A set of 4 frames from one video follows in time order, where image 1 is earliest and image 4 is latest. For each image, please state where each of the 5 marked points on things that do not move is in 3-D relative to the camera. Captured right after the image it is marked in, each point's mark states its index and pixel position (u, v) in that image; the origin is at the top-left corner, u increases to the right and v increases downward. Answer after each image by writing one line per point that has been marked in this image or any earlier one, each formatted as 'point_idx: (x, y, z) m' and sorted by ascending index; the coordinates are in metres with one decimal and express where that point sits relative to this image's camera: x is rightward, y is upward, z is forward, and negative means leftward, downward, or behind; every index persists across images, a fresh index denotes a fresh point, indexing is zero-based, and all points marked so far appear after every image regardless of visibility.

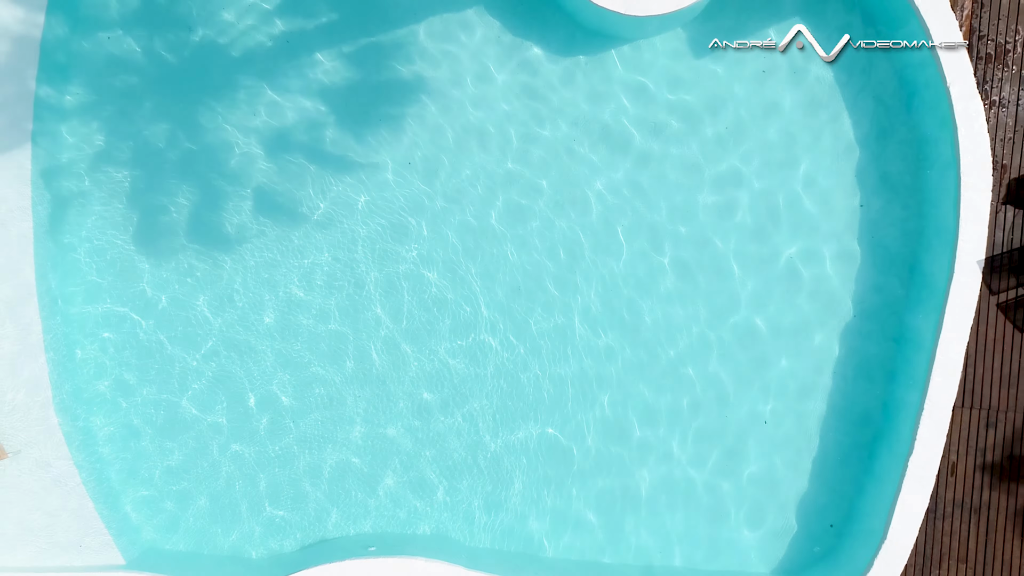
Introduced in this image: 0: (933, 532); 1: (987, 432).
0: (+2.6, -1.5, +5.9) m
1: (+2.9, -0.9, +5.9) m
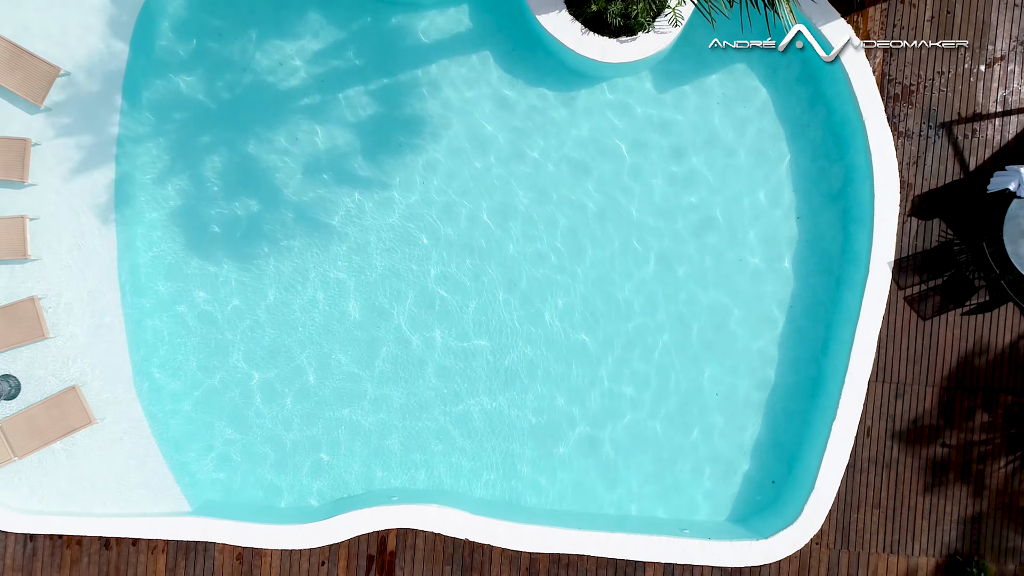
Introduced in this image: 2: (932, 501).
0: (+2.5, -1.5, +7.3) m
1: (+2.9, -0.8, +7.3) m
2: (+3.1, -1.6, +7.3) m
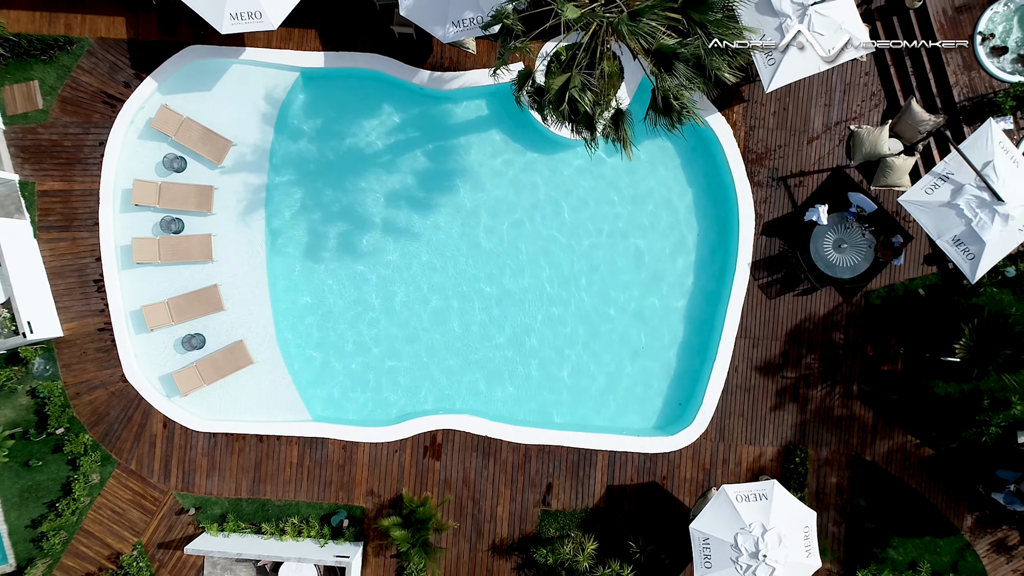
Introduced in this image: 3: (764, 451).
0: (+2.6, -1.3, +11.7) m
1: (+2.9, -0.7, +11.7) m
2: (+3.2, -1.5, +11.7) m
3: (+3.0, -1.9, +11.7) m
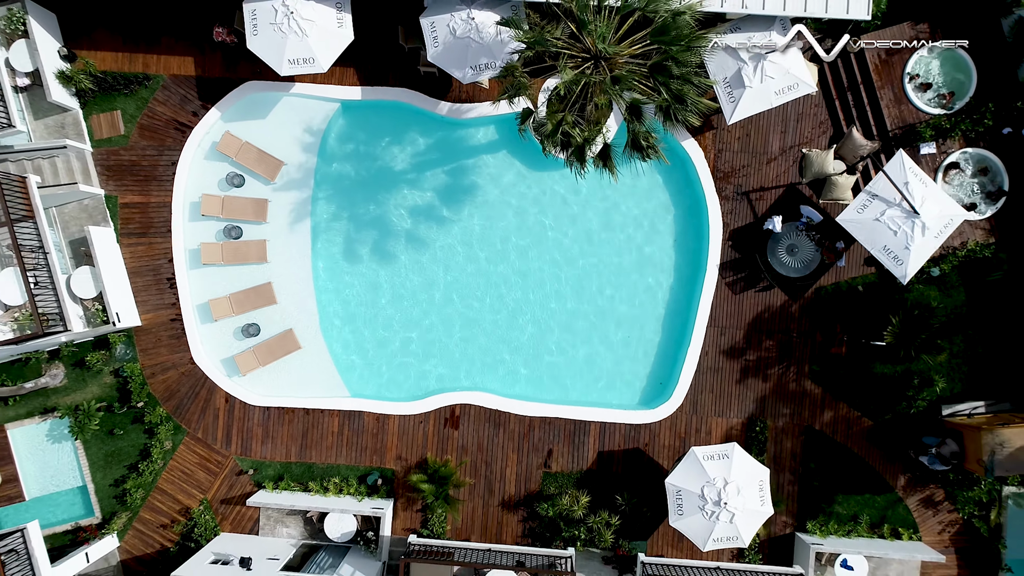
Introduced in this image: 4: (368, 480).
0: (+2.7, -1.3, +14.0) m
1: (+3.0, -0.7, +14.0) m
2: (+3.2, -1.4, +14.0) m
3: (+3.1, -1.9, +14.0) m
4: (-2.1, -2.7, +14.0) m
